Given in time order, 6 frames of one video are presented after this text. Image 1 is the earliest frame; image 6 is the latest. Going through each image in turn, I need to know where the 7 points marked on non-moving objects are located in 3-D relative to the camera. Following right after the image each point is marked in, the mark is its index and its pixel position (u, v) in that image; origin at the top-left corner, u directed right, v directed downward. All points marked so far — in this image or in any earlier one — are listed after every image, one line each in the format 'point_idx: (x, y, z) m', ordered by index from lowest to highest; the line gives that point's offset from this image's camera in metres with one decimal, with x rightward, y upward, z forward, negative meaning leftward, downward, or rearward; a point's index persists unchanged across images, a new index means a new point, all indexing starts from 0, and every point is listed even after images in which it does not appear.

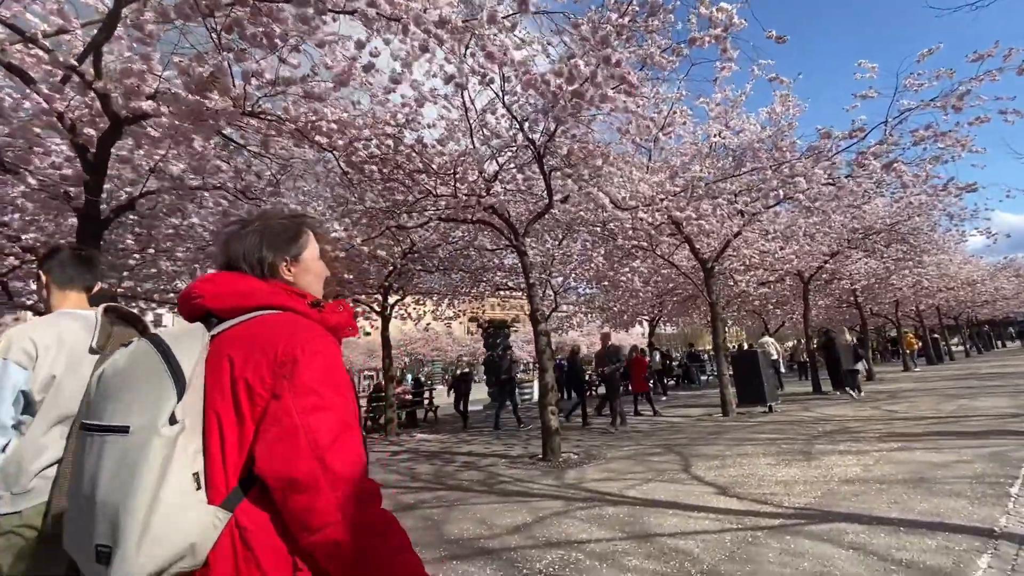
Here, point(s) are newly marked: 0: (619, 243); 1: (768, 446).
0: (+2.0, +0.9, +12.1) m
1: (+3.6, -2.2, +8.5) m
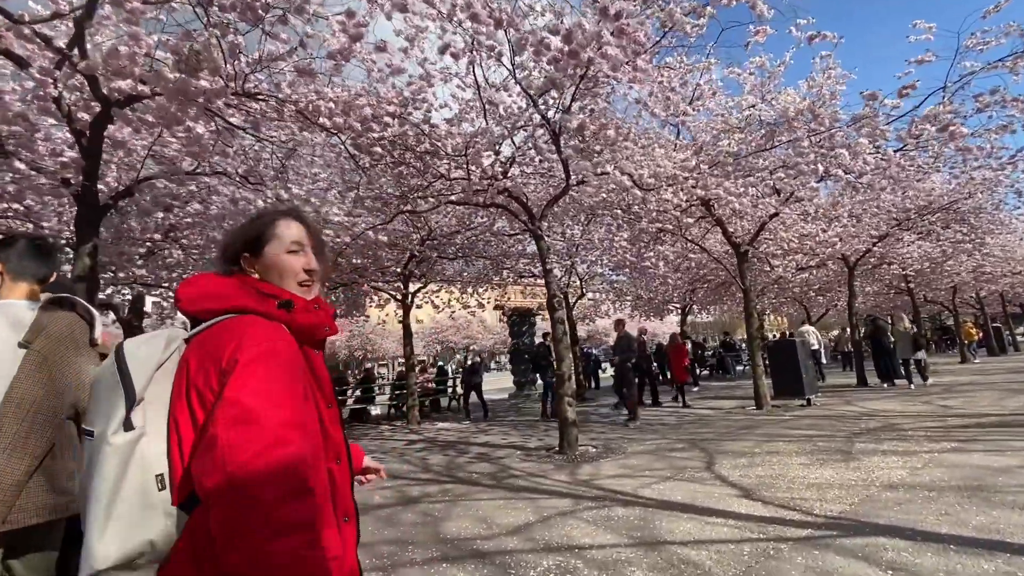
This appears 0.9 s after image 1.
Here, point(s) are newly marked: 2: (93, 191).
0: (+2.4, +1.2, +11.5) m
1: (+3.7, -2.0, +7.9) m
2: (-4.3, +1.0, +6.3) m
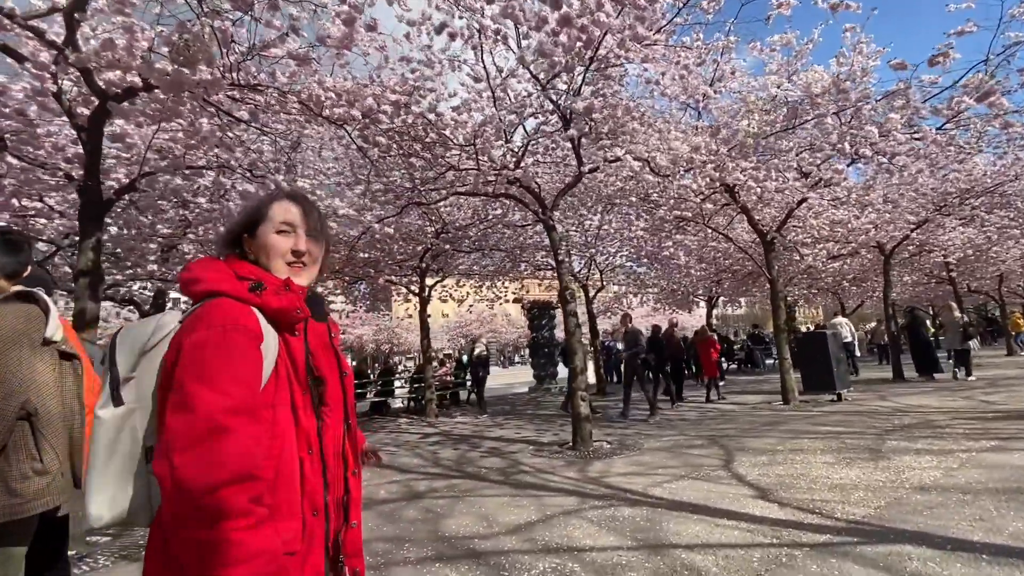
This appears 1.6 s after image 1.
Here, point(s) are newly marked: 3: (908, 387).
0: (+2.7, +1.4, +11.1) m
1: (+3.9, -1.9, +7.5) m
2: (-4.3, +1.1, +6.3) m
3: (+8.2, -2.1, +12.7) m
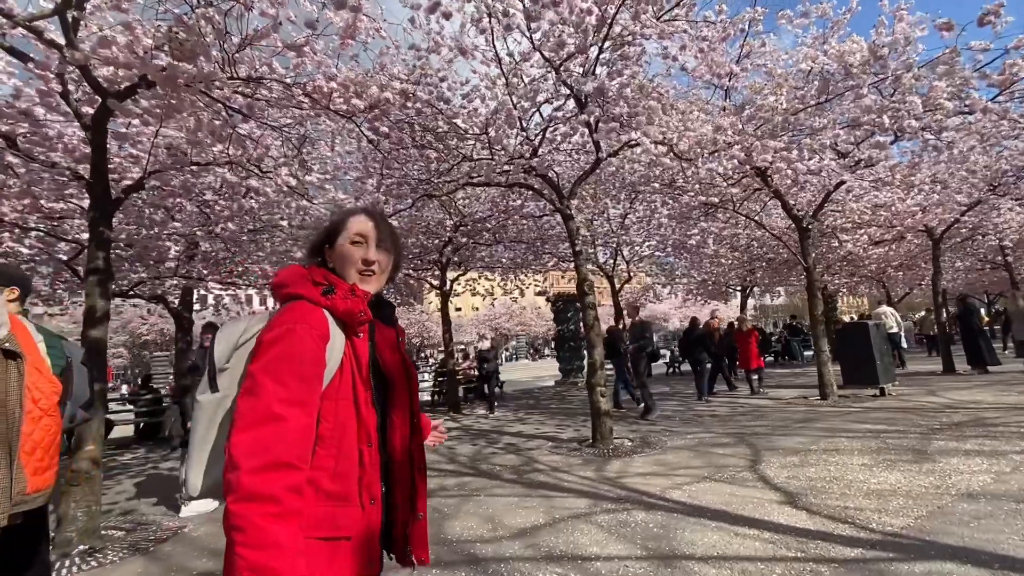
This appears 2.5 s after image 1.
0: (+3.1, +1.5, +10.6) m
1: (+4.1, -1.7, +7.0) m
2: (-4.2, +1.1, +6.3) m
3: (+8.7, -1.8, +11.9) m
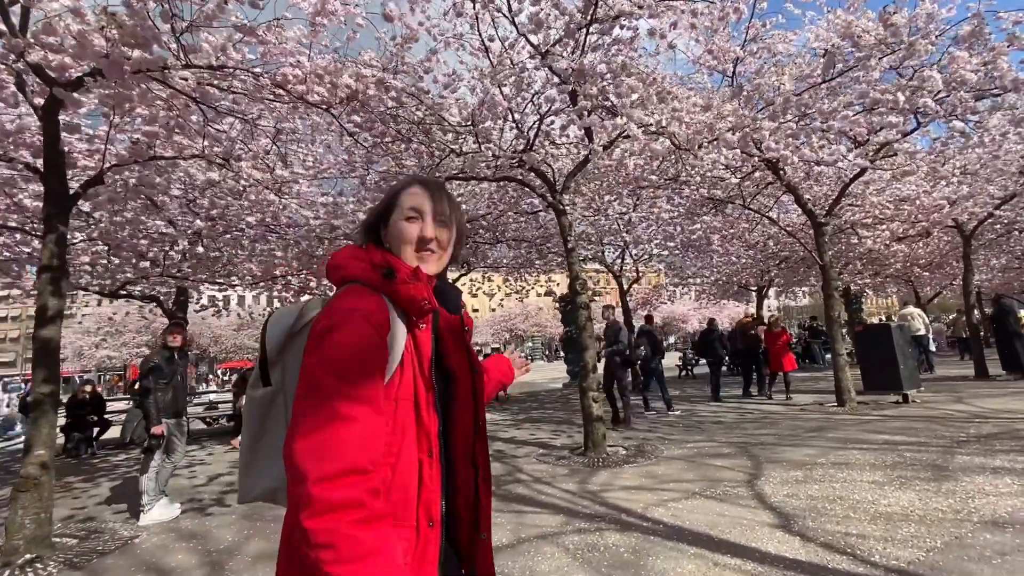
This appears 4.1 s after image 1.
0: (+3.0, +1.6, +10.0) m
1: (+3.8, -1.7, +6.3) m
2: (-4.4, +1.1, +6.0) m
3: (+8.7, -1.8, +11.1) m
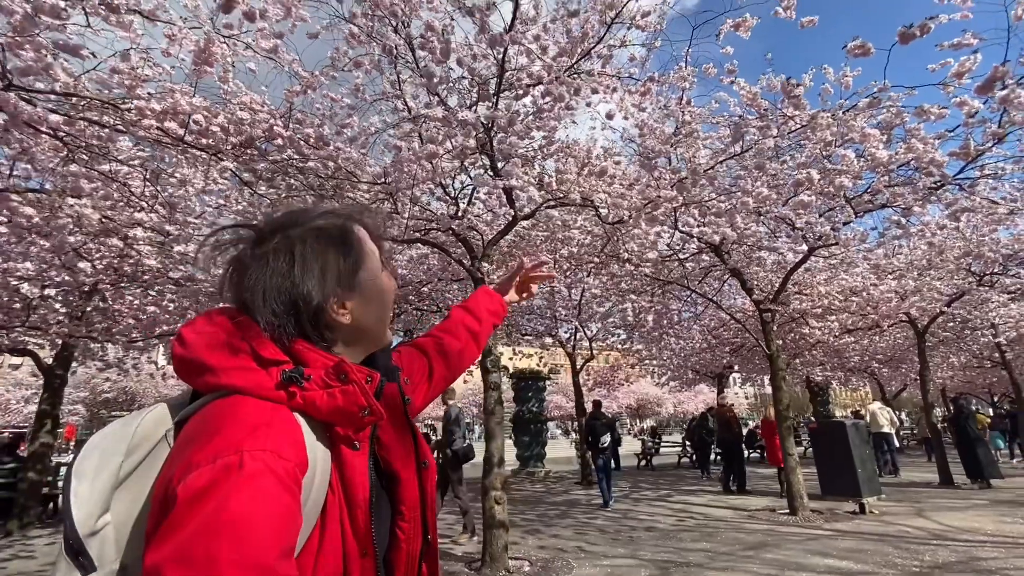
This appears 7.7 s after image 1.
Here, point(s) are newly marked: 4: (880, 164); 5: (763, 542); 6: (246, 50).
0: (+1.9, +0.3, +9.3) m
1: (+2.6, -2.6, +5.2) m
2: (-5.5, +0.7, +5.0) m
3: (+7.3, -3.5, +10.1) m
4: (+4.2, +1.4, +6.9) m
5: (+3.0, -3.0, +7.3) m
6: (-2.8, +2.5, +6.5) m
